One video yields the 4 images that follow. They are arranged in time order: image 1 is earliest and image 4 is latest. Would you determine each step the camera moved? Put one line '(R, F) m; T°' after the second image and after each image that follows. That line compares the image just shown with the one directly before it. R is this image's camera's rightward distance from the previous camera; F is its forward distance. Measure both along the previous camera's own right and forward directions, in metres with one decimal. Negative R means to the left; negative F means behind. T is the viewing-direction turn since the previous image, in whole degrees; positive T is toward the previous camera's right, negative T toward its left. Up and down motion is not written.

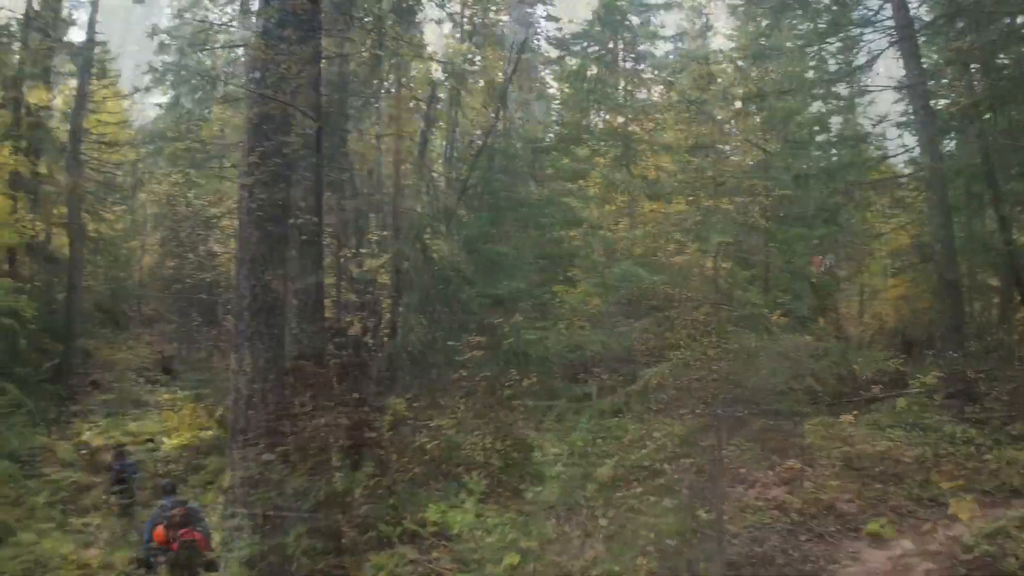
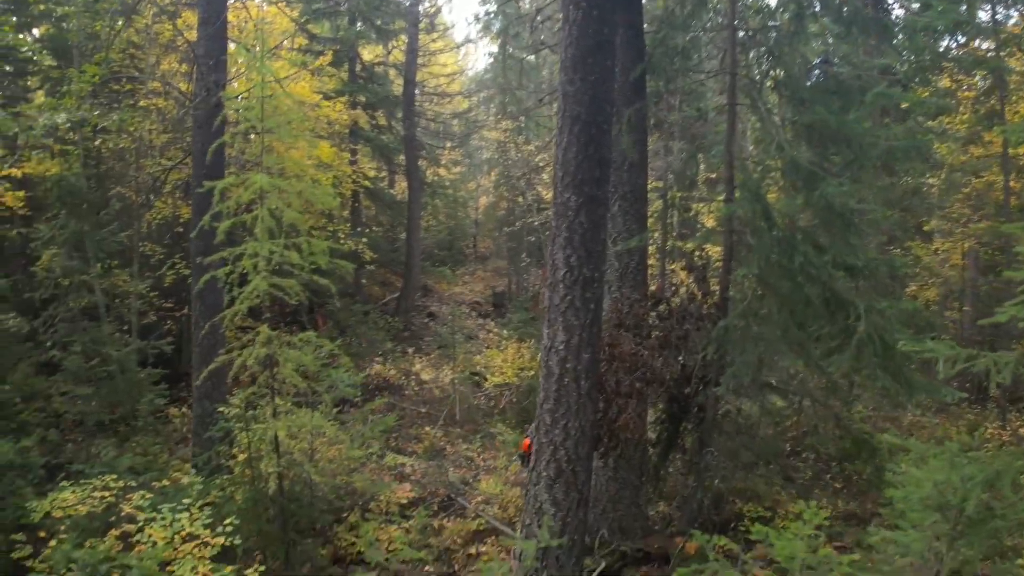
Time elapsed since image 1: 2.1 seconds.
(-0.1, +0.9) m; -22°
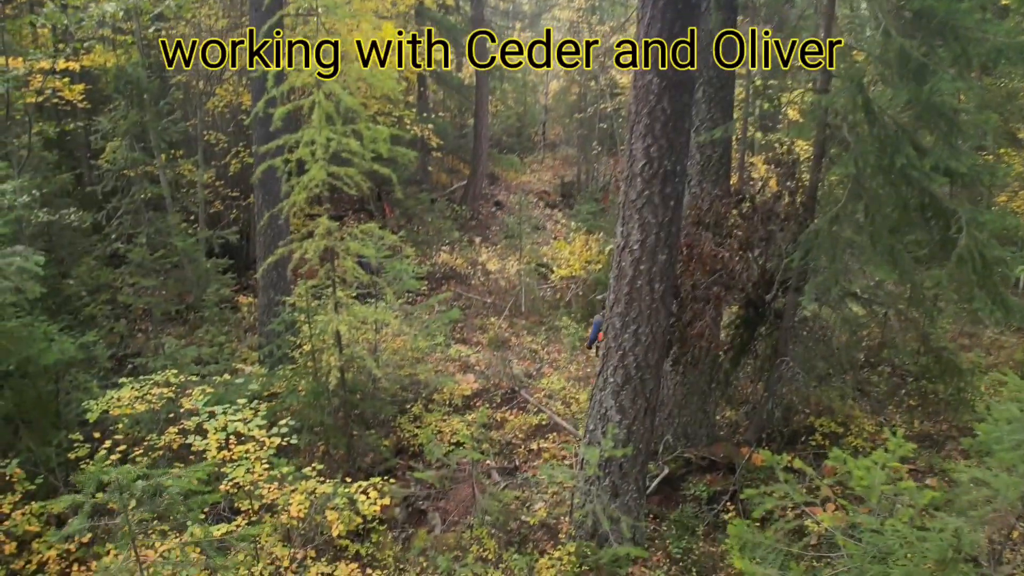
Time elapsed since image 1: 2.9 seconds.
(0.0, +0.3) m; -5°
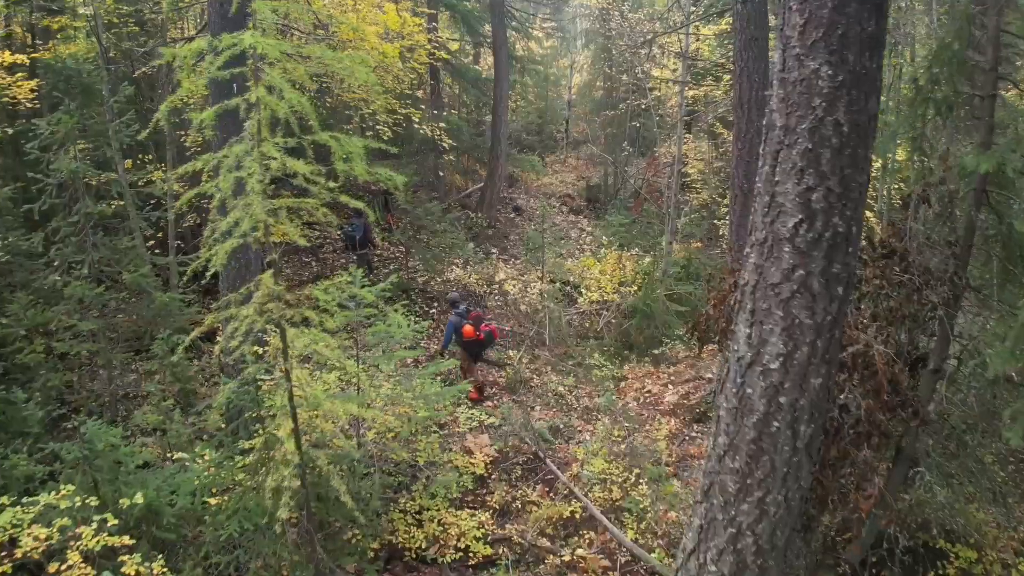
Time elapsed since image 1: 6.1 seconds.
(-0.1, +1.8) m; -1°
